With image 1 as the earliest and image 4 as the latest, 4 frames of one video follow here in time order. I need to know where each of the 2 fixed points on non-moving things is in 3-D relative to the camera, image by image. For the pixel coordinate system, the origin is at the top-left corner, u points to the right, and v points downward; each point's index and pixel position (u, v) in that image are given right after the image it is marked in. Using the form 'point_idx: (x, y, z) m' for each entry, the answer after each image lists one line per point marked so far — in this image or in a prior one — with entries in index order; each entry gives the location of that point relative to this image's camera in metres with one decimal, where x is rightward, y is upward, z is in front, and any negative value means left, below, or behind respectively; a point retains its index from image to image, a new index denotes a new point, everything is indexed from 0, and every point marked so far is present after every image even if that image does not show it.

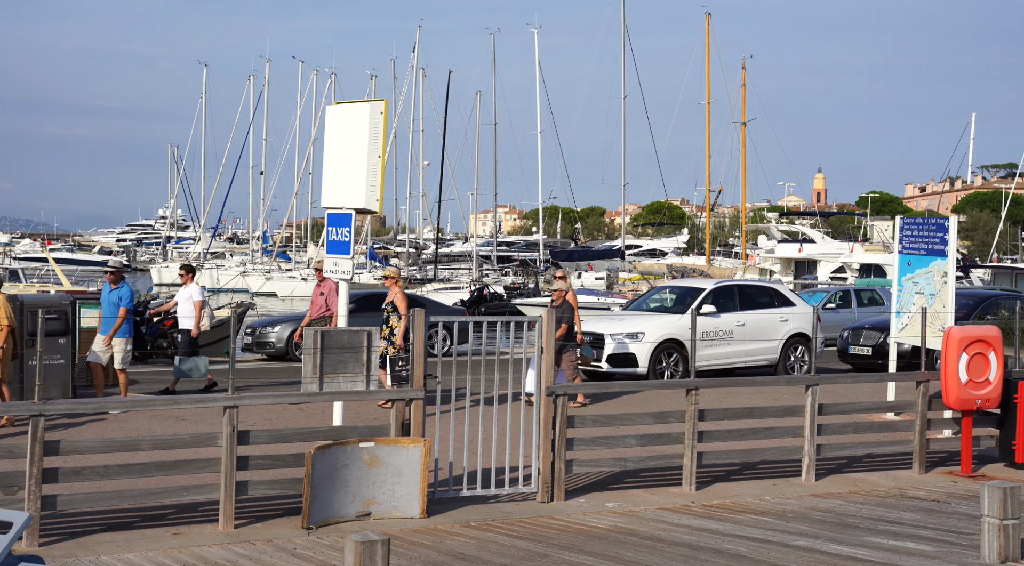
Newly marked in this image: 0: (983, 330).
0: (+4.4, -0.4, +12.3) m
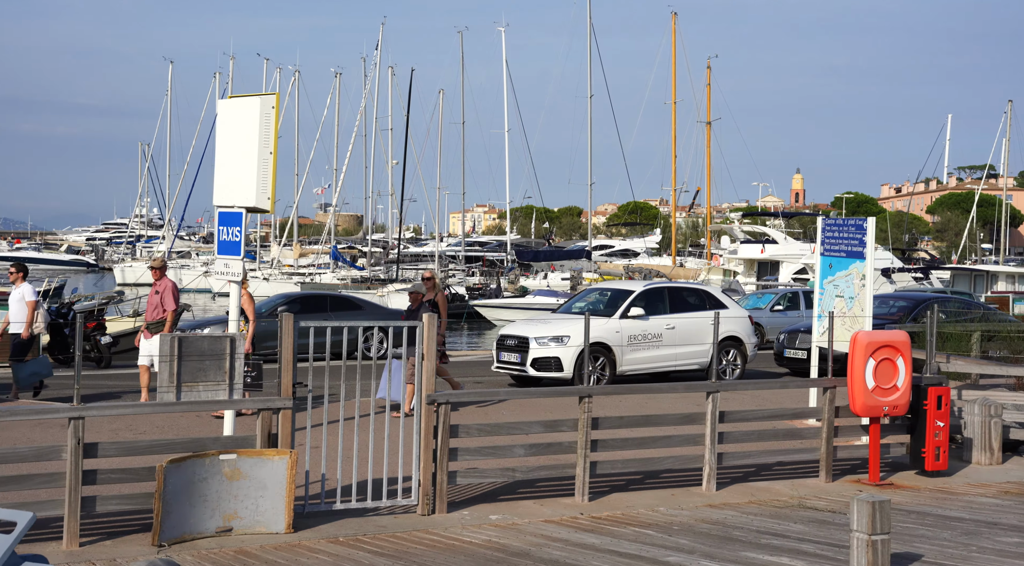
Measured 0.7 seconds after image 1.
0: (+3.5, -0.5, +12.0) m
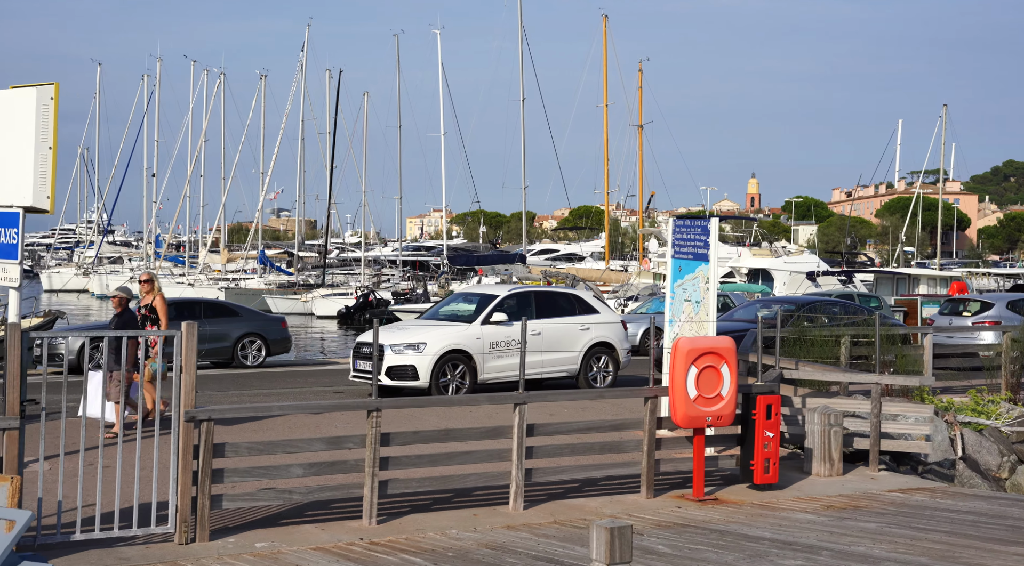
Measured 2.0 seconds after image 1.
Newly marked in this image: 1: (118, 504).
0: (+1.8, -0.5, +11.5) m
1: (-2.8, -1.5, +9.3) m
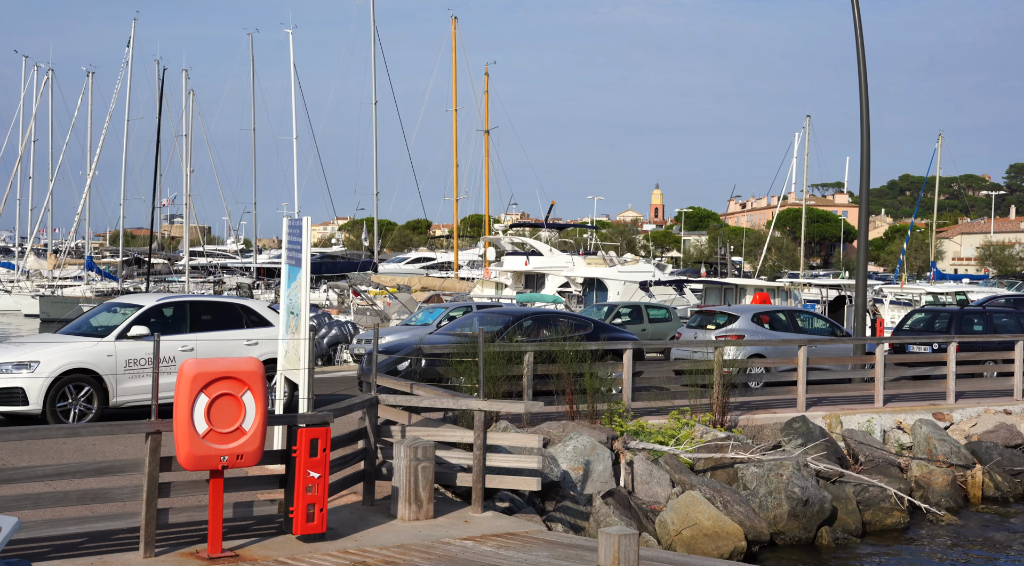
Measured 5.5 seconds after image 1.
0: (-2.0, -0.6, +9.5) m
1: (-6.4, -1.6, +6.9) m
